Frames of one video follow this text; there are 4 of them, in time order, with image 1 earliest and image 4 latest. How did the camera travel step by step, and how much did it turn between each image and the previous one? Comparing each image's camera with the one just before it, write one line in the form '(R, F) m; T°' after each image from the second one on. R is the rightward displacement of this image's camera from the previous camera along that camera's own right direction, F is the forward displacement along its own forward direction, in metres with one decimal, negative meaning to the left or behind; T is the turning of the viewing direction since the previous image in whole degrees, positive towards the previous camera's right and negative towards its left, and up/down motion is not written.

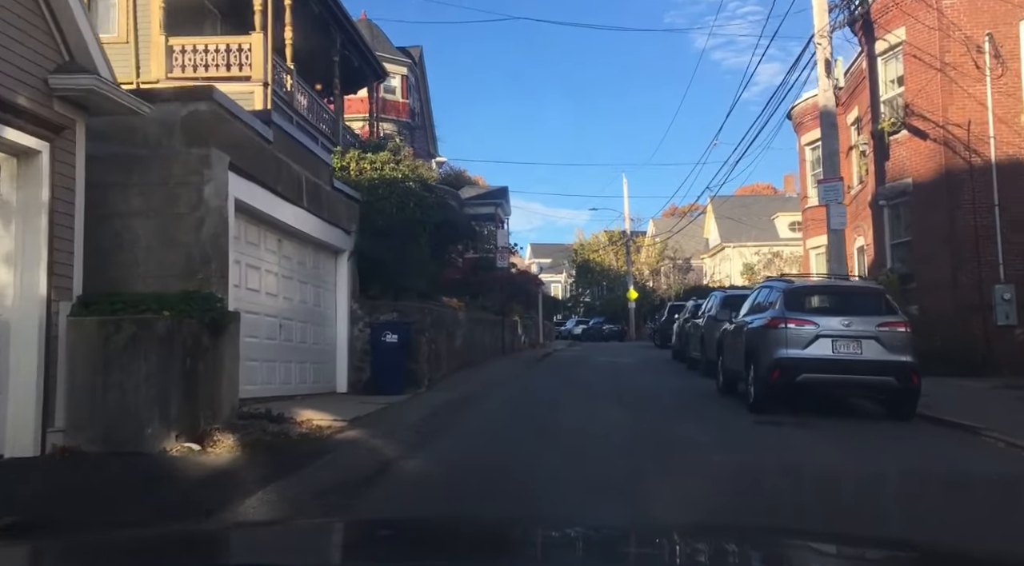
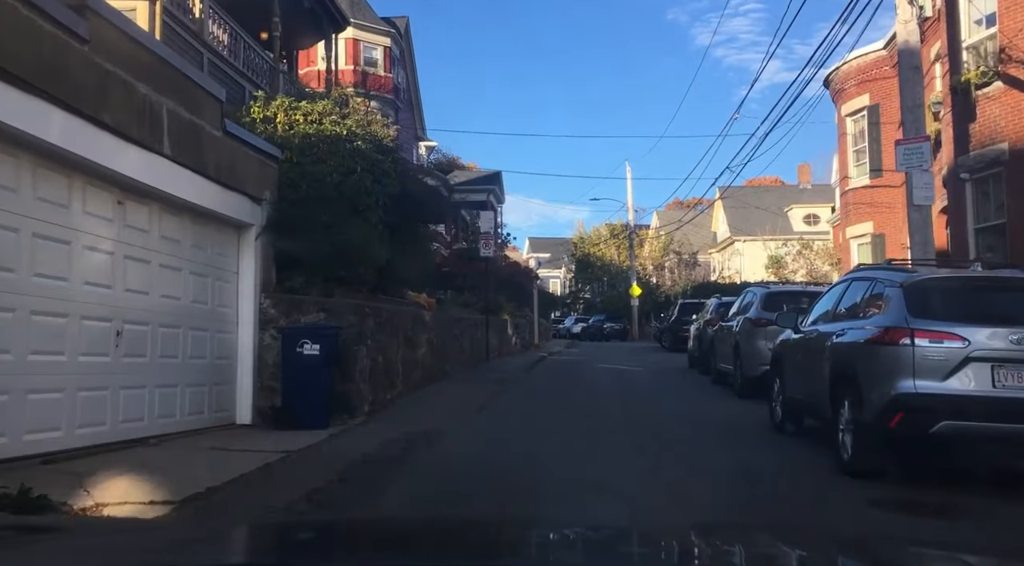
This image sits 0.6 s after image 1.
(+0.1, +0.7) m; 0°
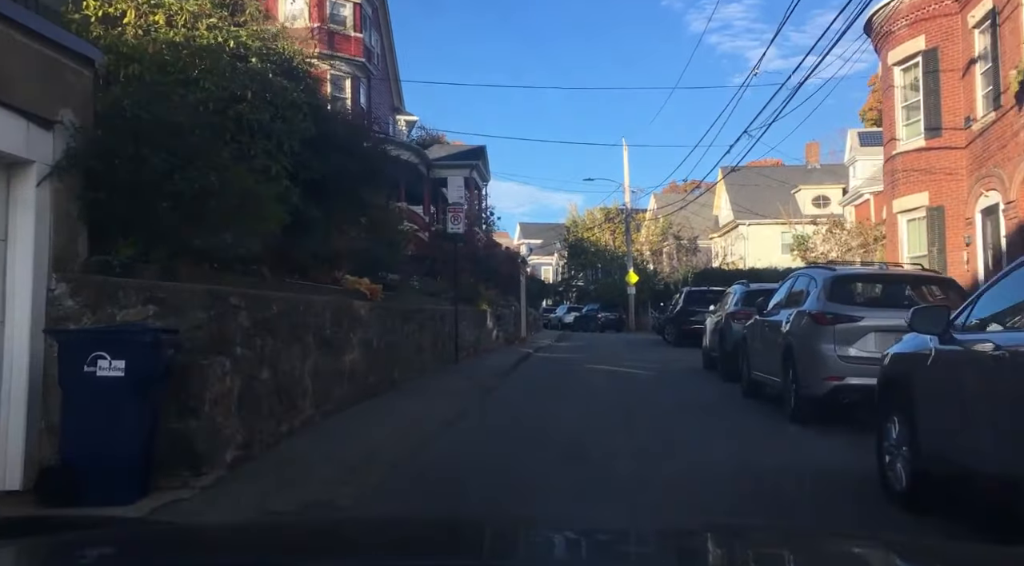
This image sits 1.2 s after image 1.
(+0.1, +0.7) m; 0°
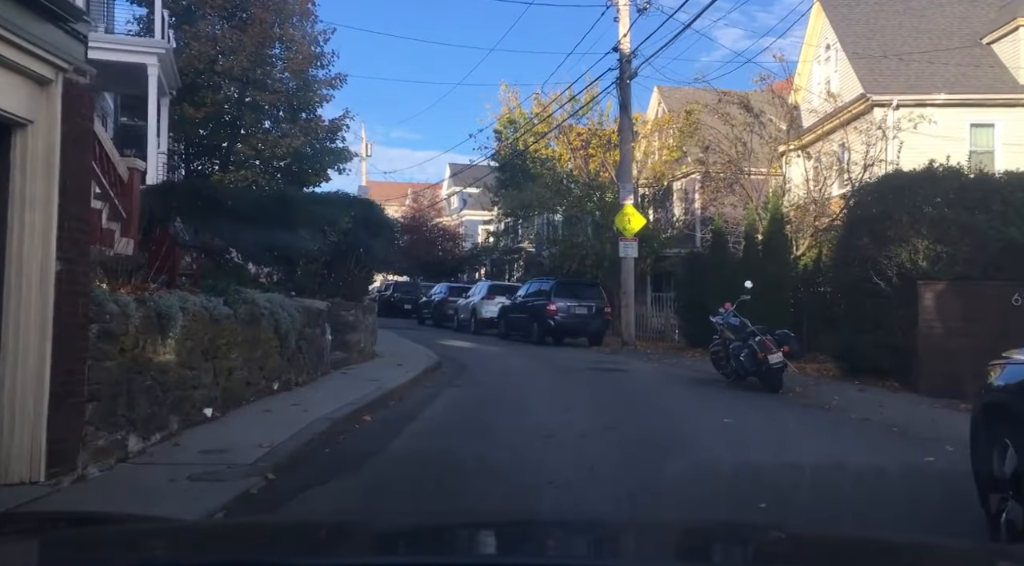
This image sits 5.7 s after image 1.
(+0.6, +5.2) m; +3°
